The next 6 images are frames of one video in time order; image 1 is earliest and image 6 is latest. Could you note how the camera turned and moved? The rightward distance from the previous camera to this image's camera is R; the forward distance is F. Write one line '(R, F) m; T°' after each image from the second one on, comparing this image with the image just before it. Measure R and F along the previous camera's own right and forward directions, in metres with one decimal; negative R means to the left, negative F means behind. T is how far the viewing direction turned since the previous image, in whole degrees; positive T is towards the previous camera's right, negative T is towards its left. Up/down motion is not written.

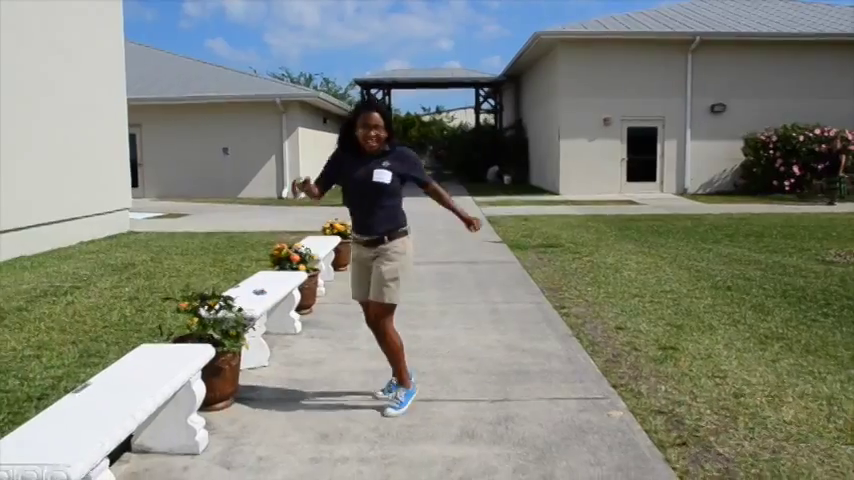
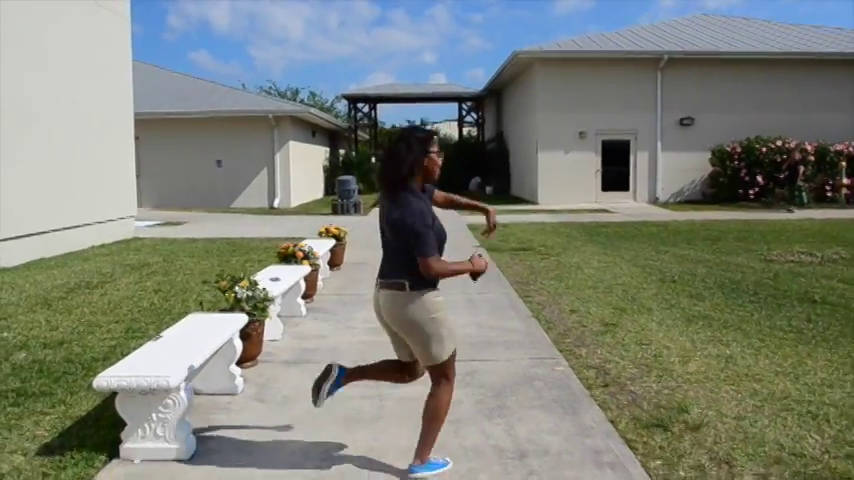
(0.0, -1.2) m; +1°
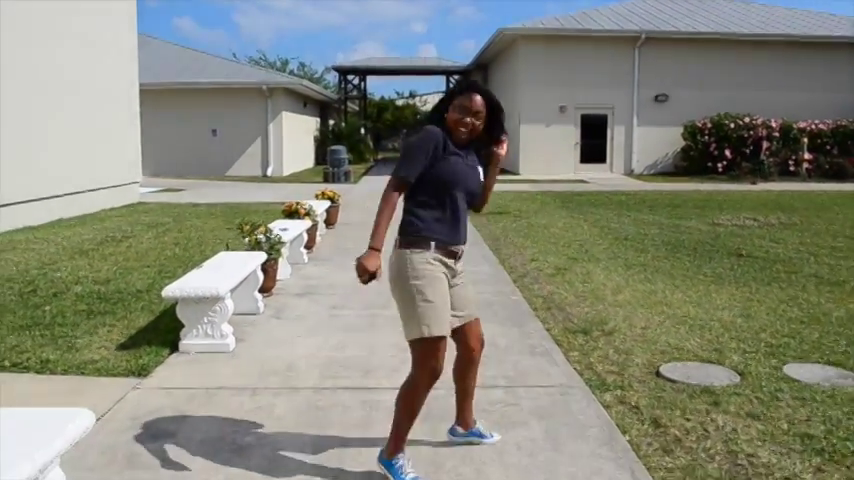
(0.0, -1.3) m; +1°
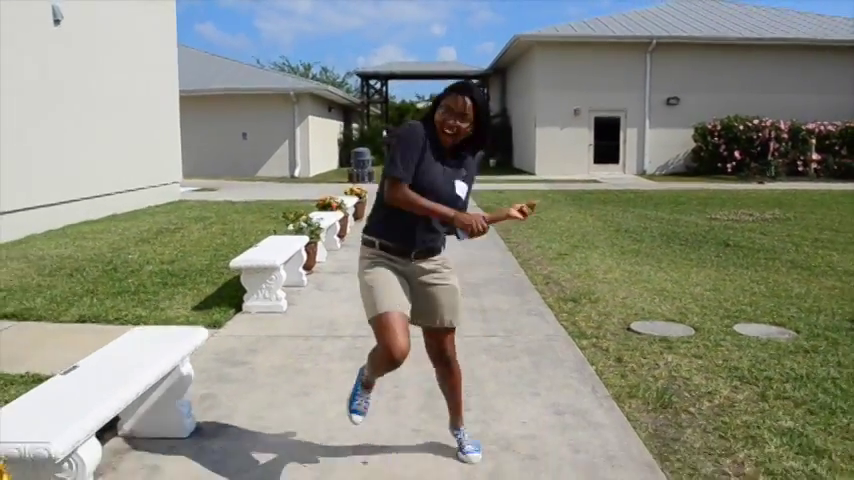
(0.0, -1.2) m; -1°
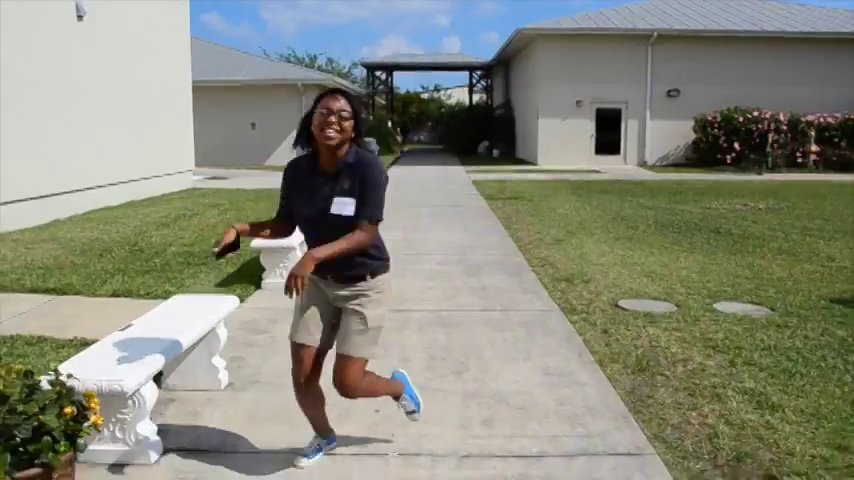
(0.0, -0.5) m; 0°
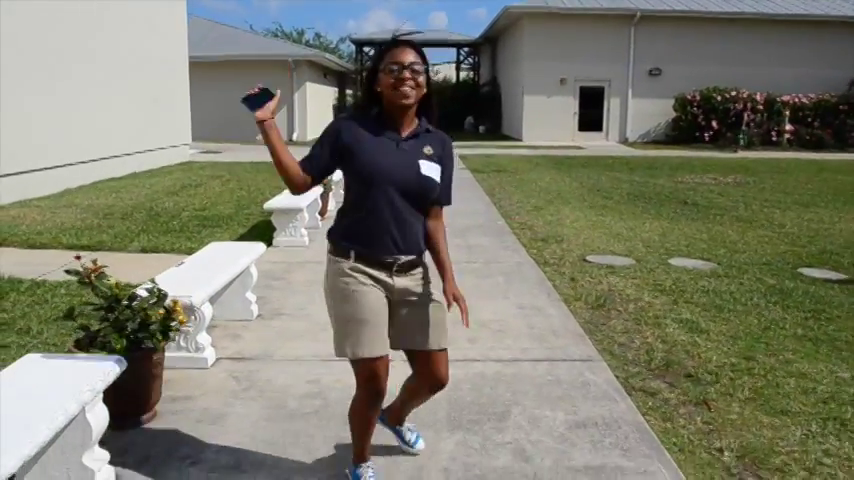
(-0.1, -0.9) m; +1°
